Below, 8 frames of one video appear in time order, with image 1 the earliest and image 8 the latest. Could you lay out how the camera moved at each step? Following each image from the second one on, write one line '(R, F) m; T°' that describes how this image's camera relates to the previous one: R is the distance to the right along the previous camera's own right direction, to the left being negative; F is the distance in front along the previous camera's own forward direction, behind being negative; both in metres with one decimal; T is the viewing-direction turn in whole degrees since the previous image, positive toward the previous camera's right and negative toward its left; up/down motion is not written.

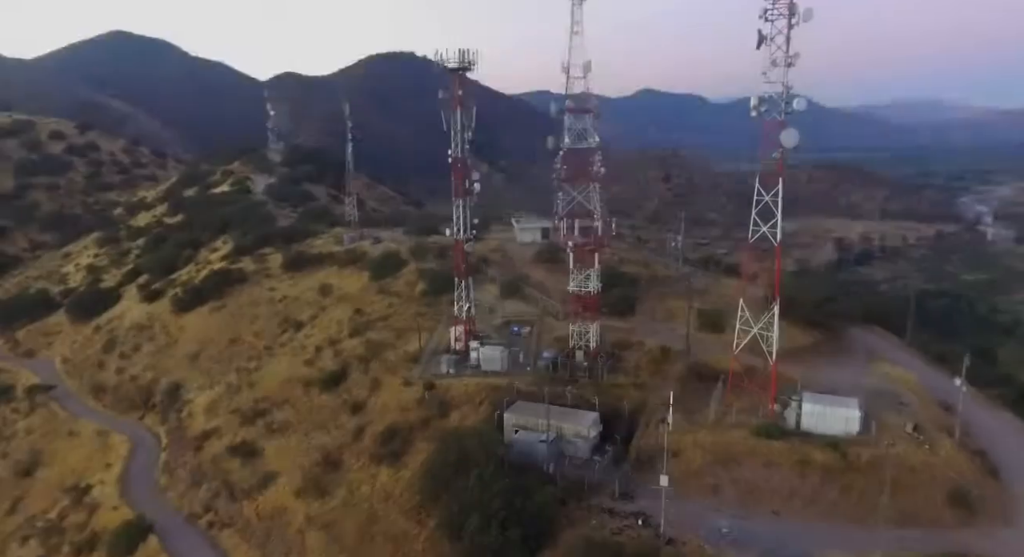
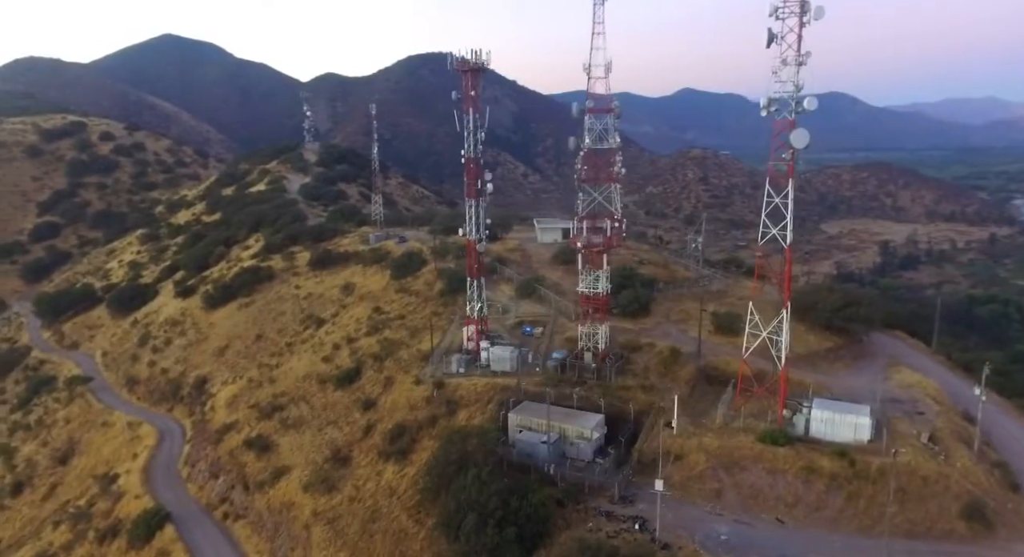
(+1.1, 0.0) m; -3°
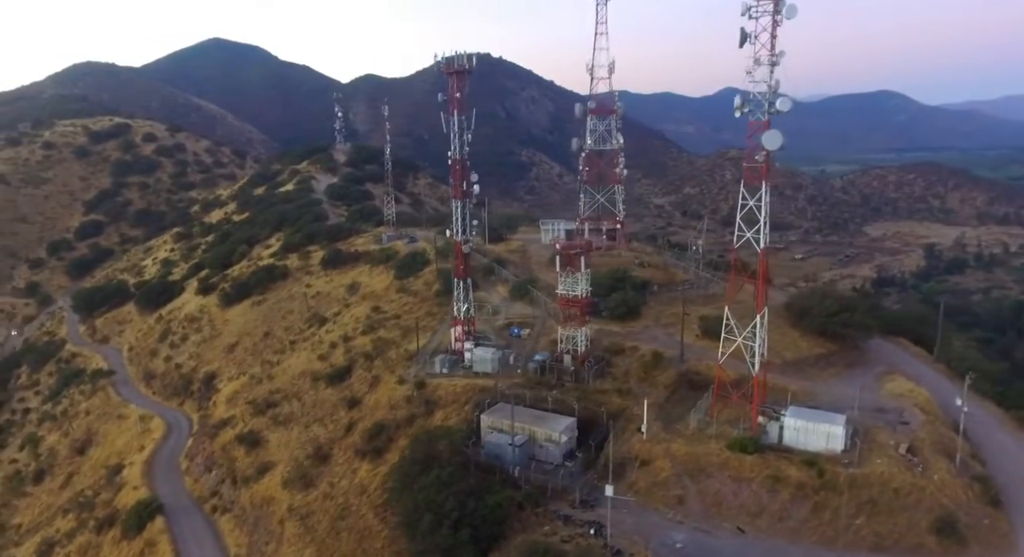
(+2.2, +0.1) m; -3°
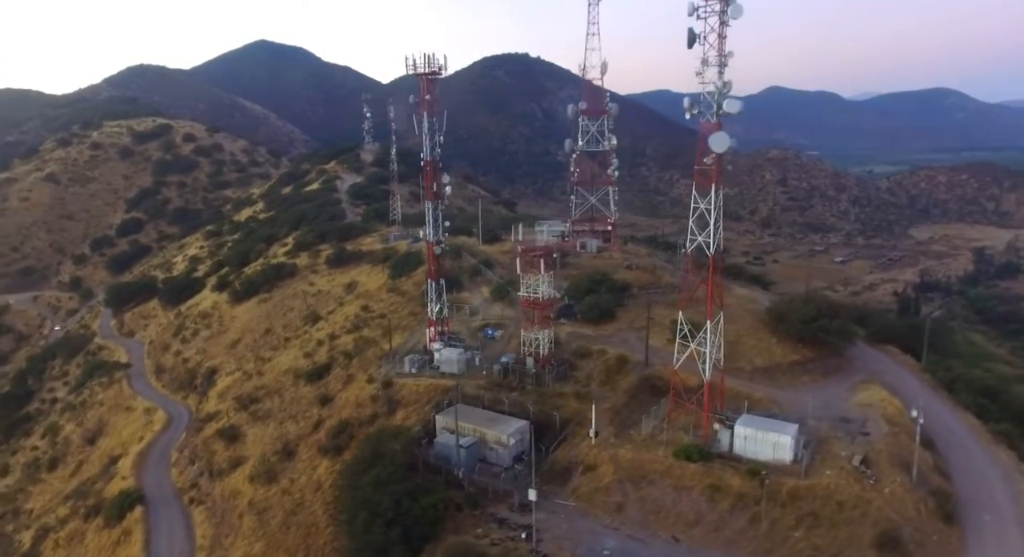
(+2.9, +0.1) m; -3°
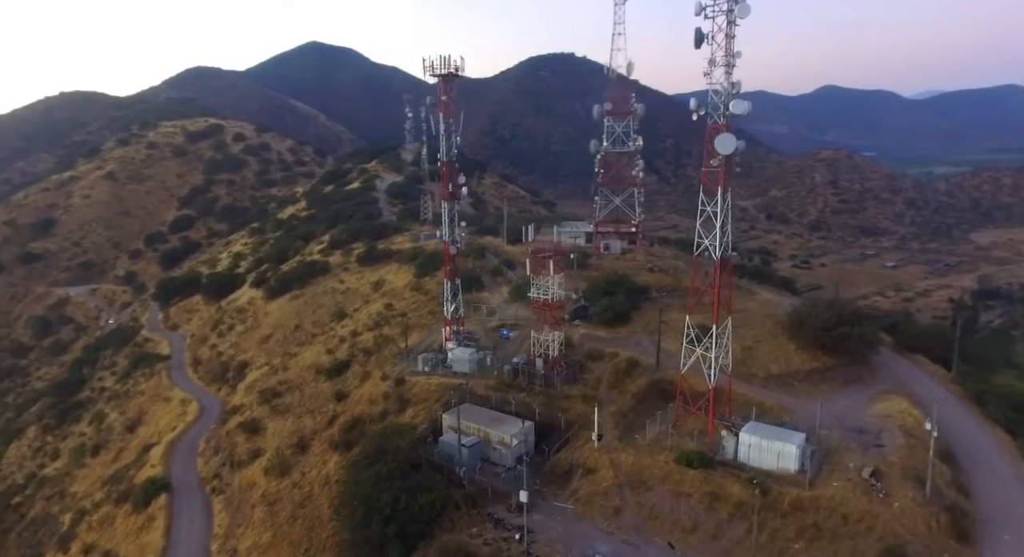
(+1.3, 0.0) m; -4°
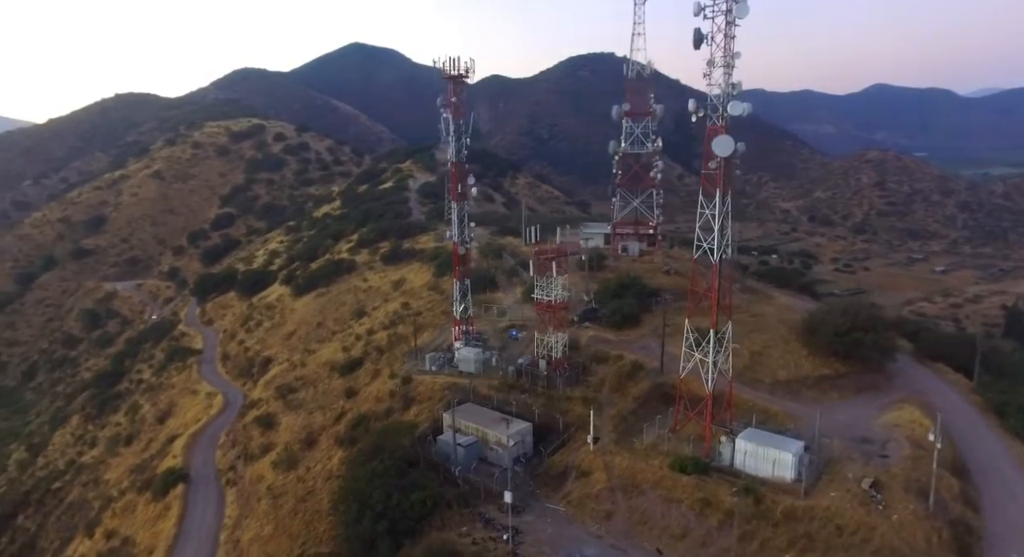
(+1.3, 0.0) m; -3°
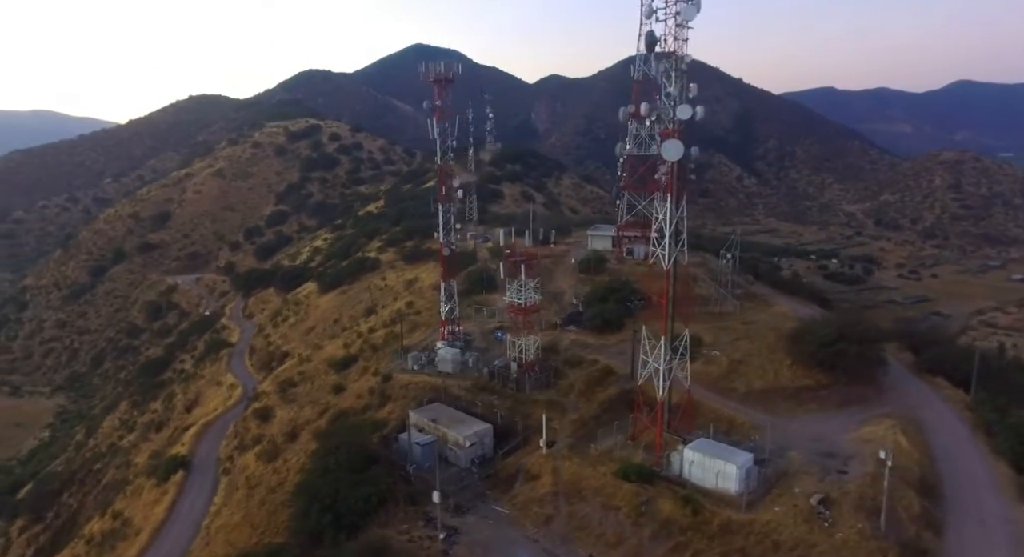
(+3.3, 0.0) m; -5°
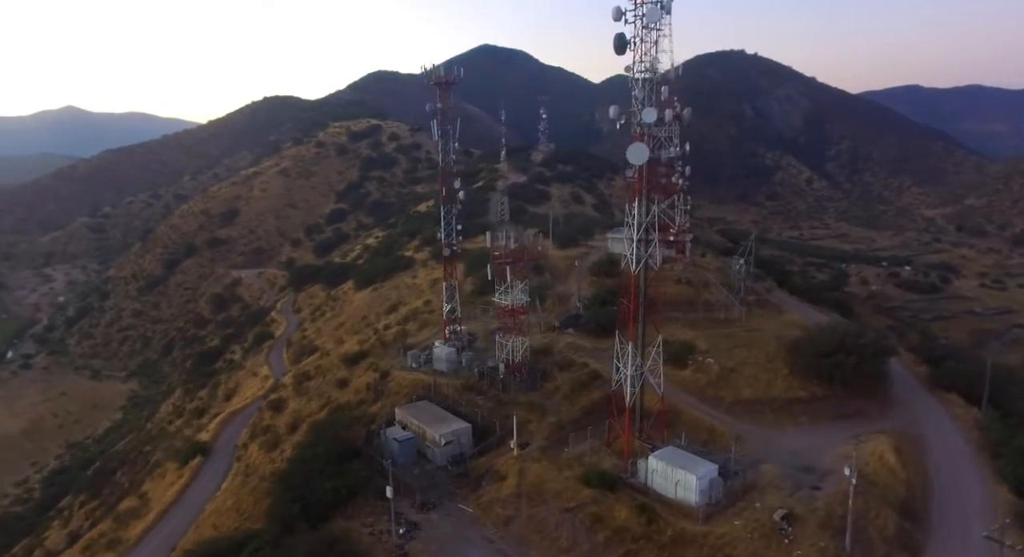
(+2.8, 0.0) m; -5°
